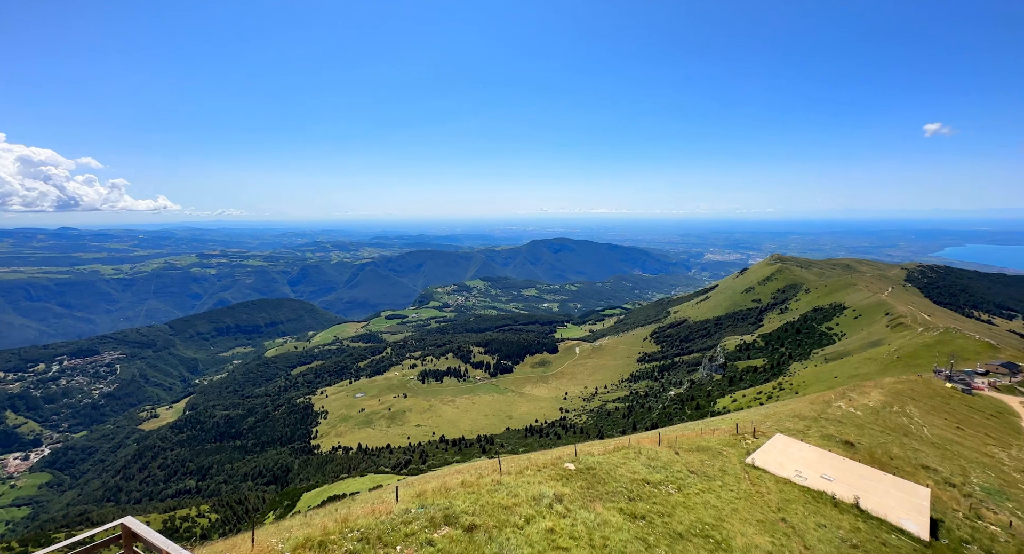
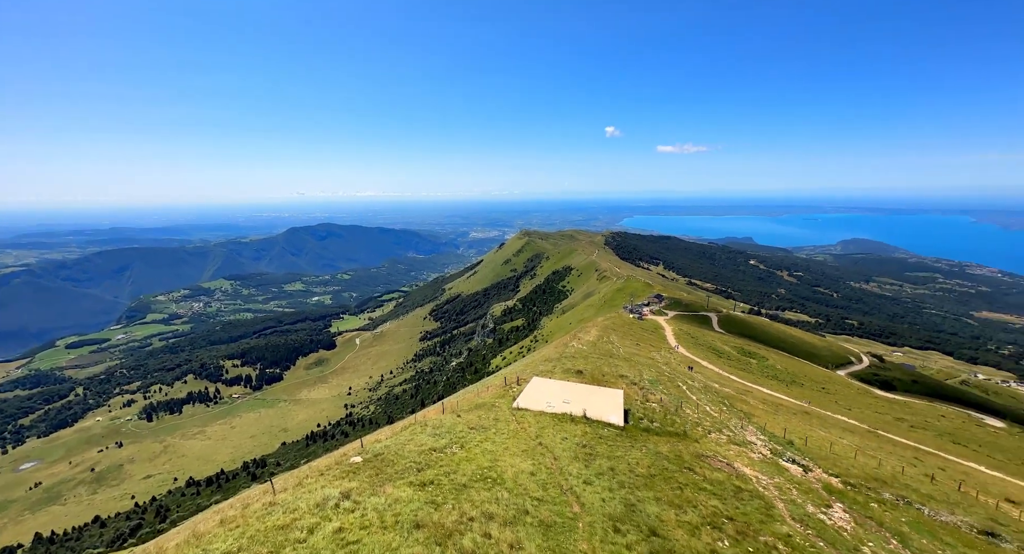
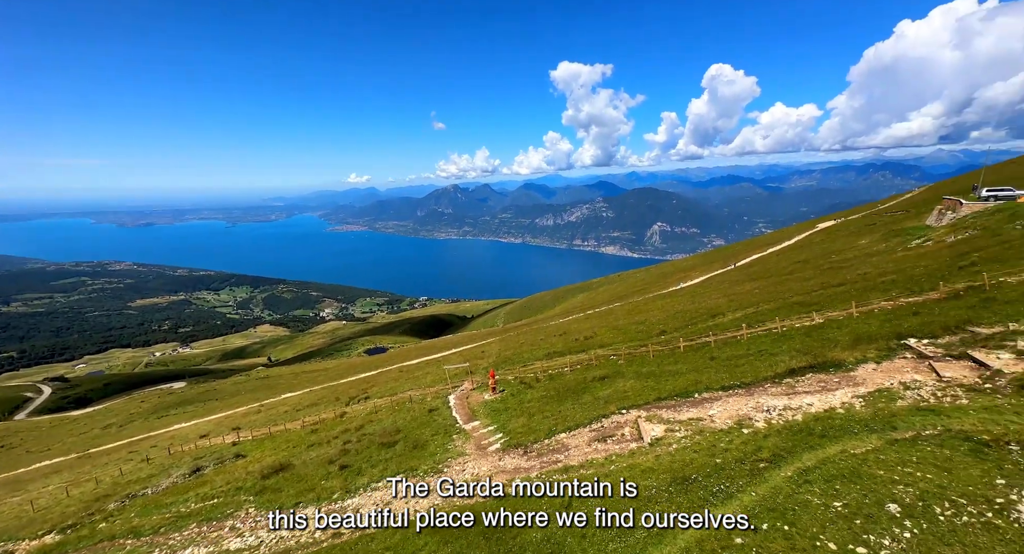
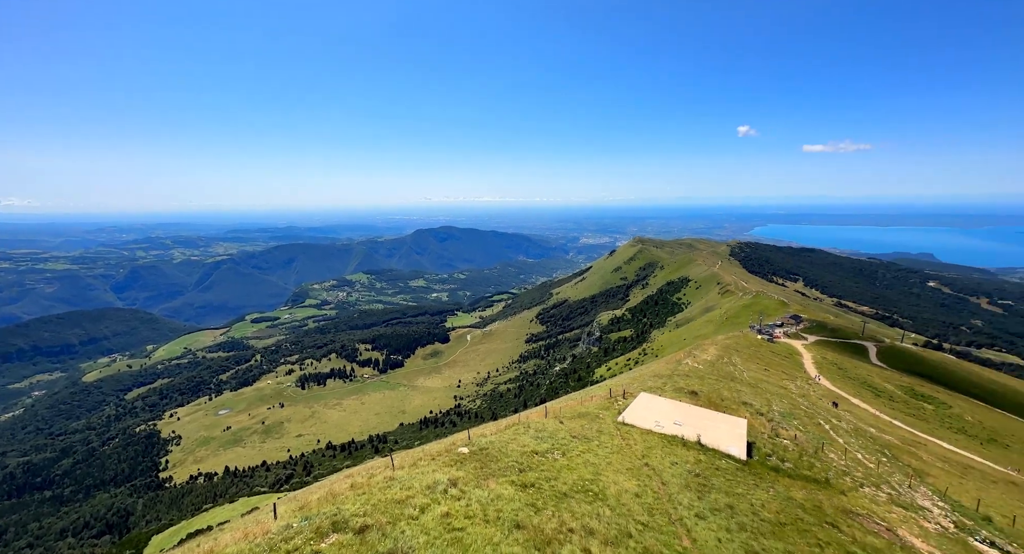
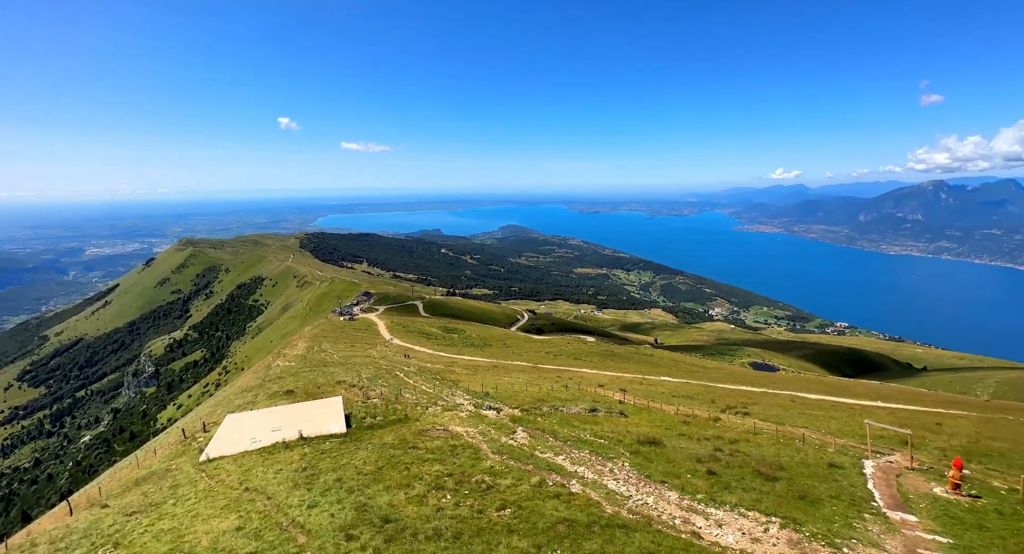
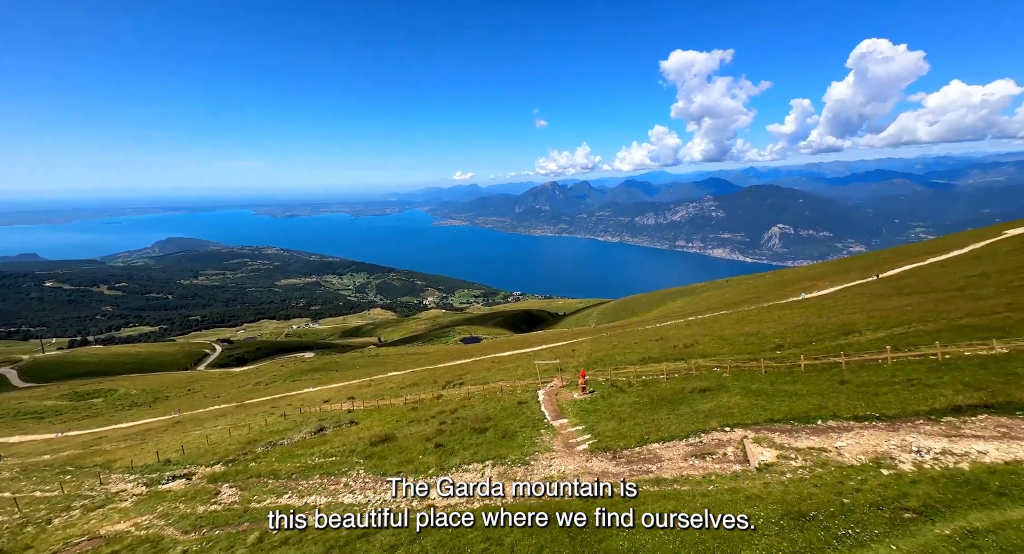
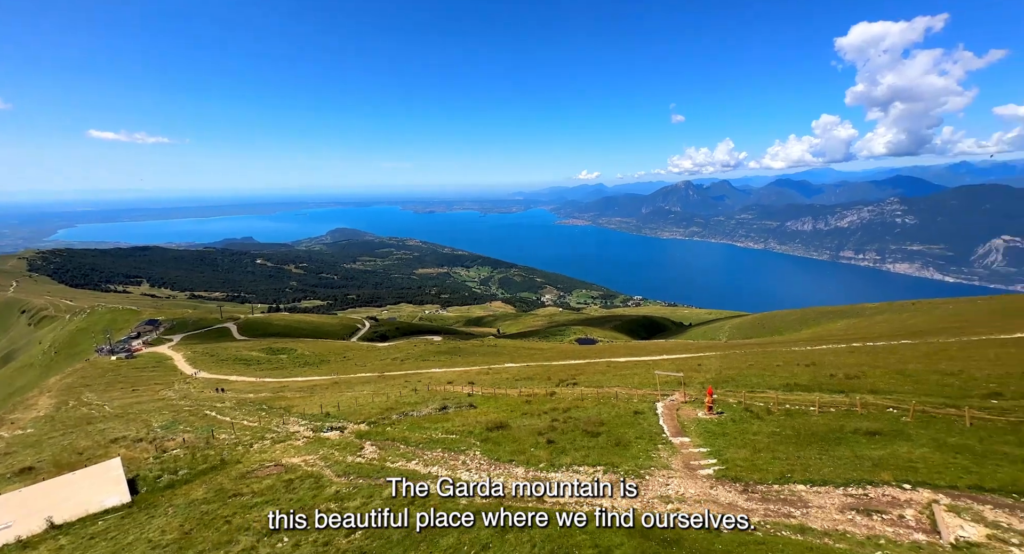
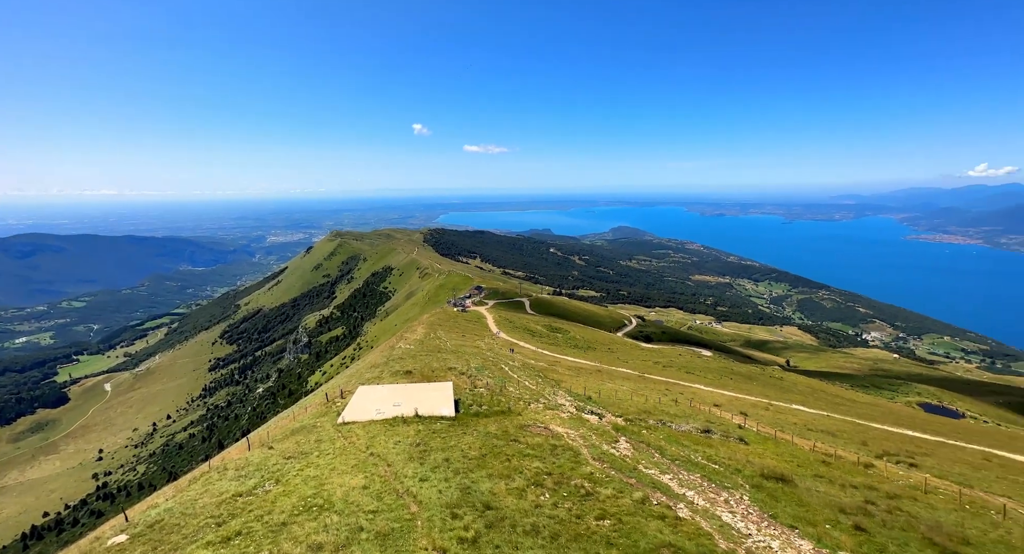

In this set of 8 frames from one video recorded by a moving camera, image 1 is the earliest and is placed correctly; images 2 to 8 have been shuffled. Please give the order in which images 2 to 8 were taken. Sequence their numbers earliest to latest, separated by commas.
4, 2, 8, 5, 7, 6, 3
